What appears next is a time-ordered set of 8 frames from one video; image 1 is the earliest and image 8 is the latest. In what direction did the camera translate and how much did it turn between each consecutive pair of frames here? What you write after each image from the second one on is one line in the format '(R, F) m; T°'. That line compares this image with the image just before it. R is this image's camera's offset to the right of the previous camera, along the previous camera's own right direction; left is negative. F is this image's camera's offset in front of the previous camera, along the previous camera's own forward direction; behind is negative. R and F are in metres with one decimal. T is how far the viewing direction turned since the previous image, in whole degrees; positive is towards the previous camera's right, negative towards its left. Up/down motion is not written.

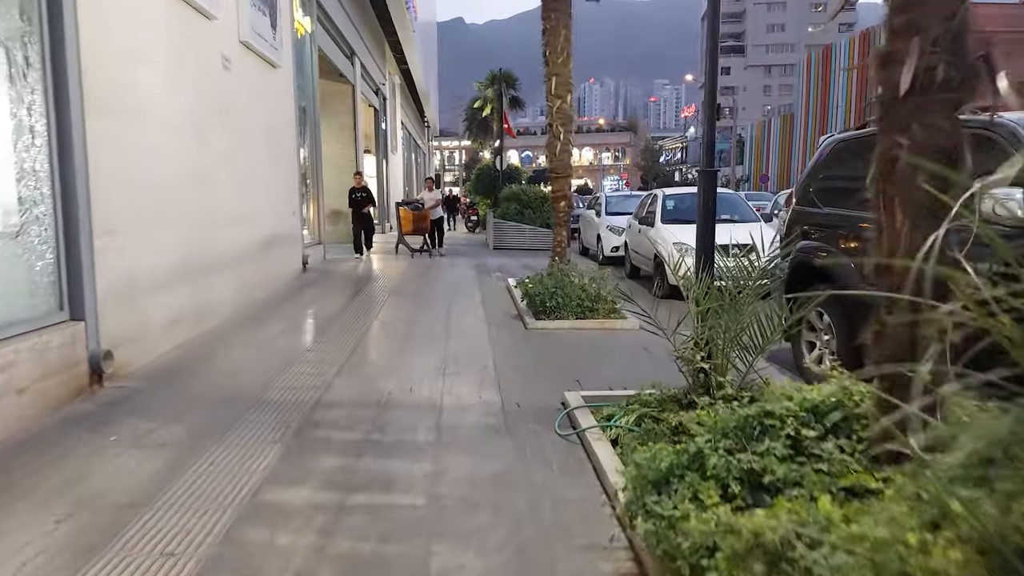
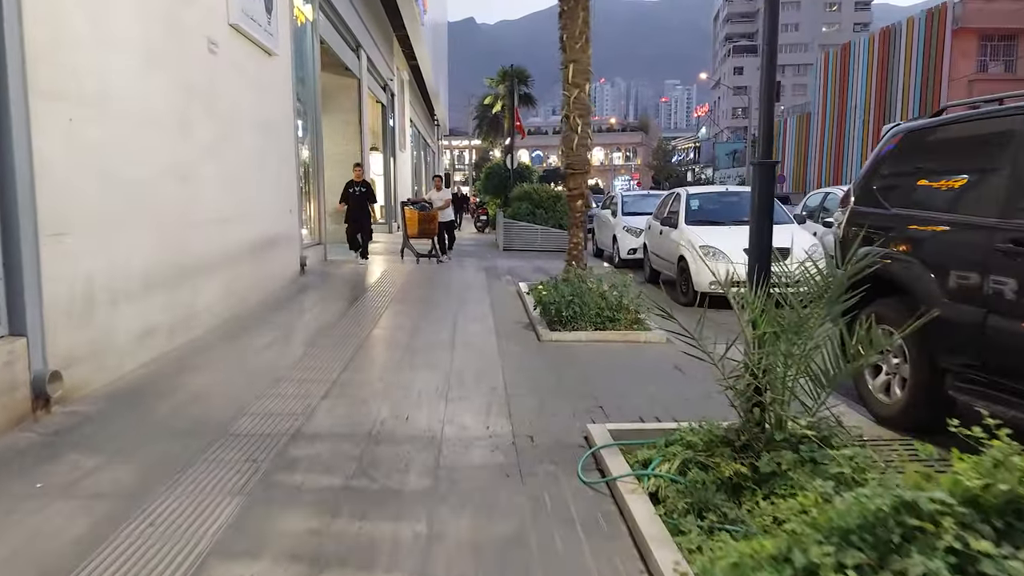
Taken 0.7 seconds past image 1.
(0.0, +0.8) m; -1°
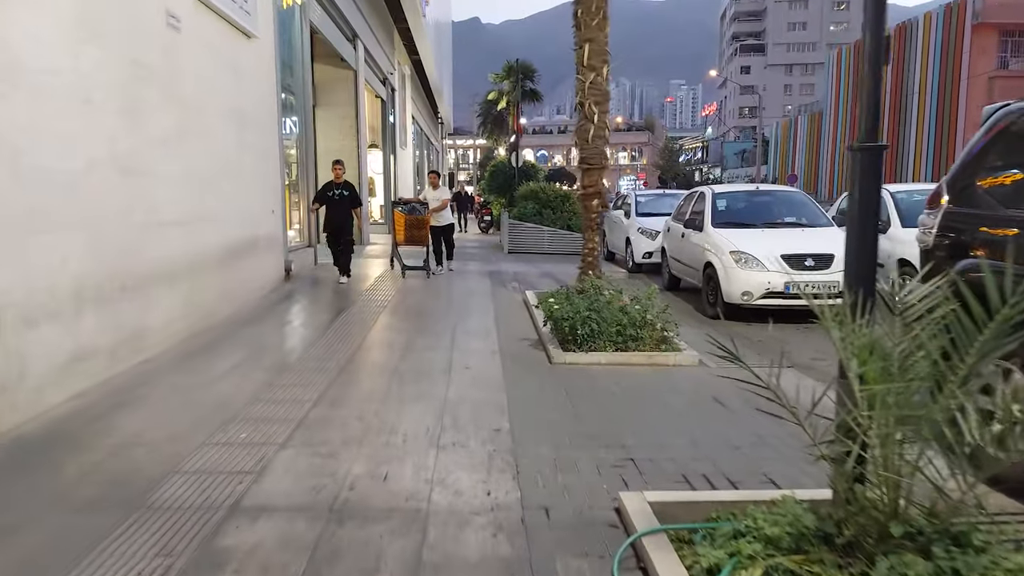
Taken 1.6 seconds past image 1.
(0.0, +1.0) m; 0°
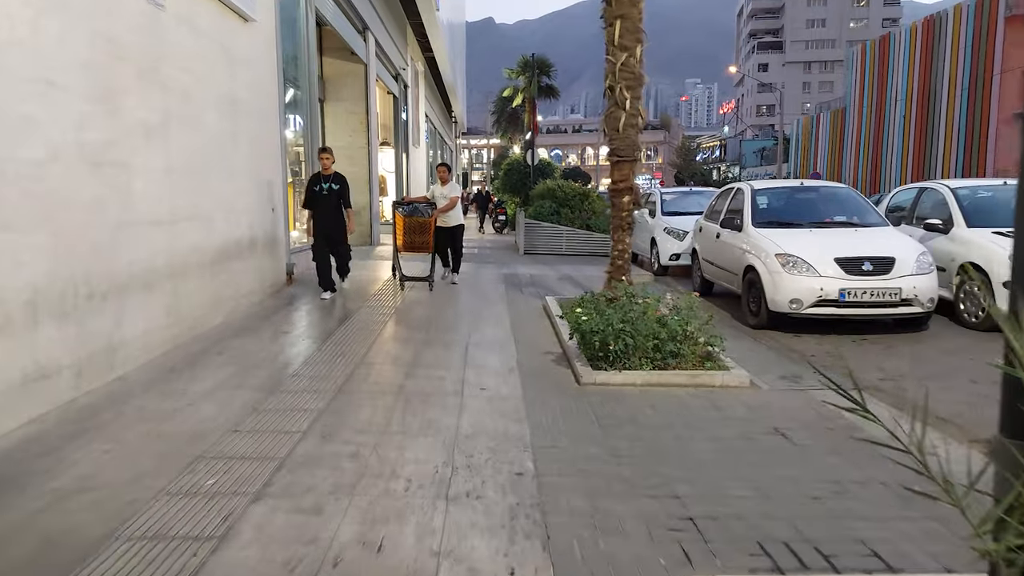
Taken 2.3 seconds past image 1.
(-0.1, +0.8) m; -1°
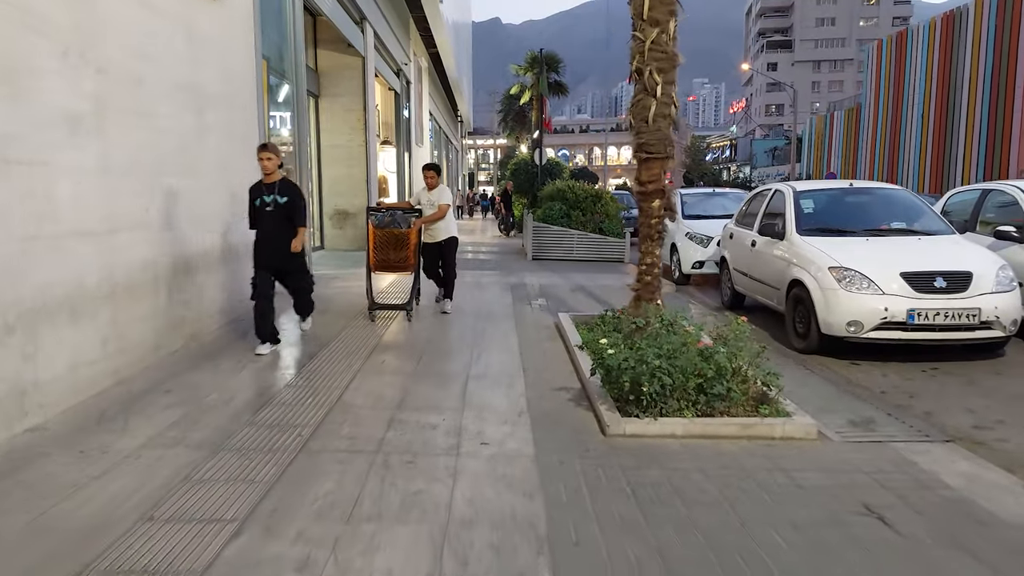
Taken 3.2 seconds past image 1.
(0.0, +1.0) m; -1°
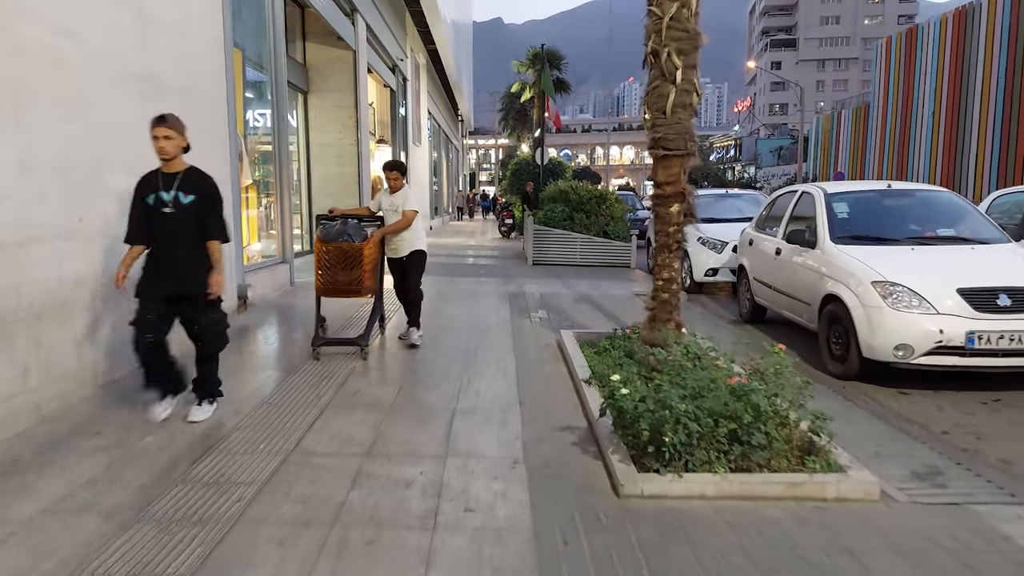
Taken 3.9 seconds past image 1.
(+0.1, +0.8) m; 0°
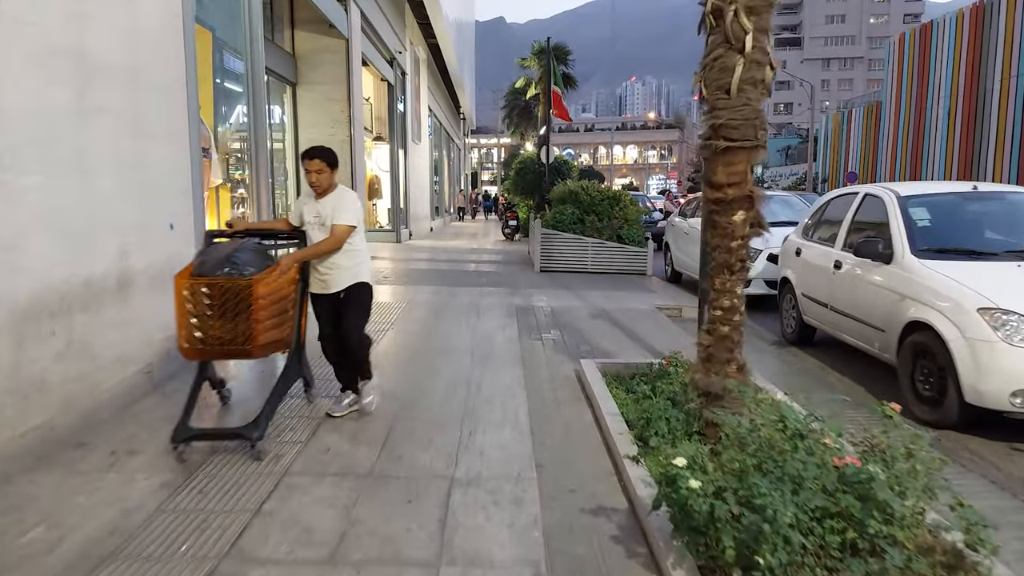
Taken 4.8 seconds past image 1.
(-0.1, +1.1) m; 0°
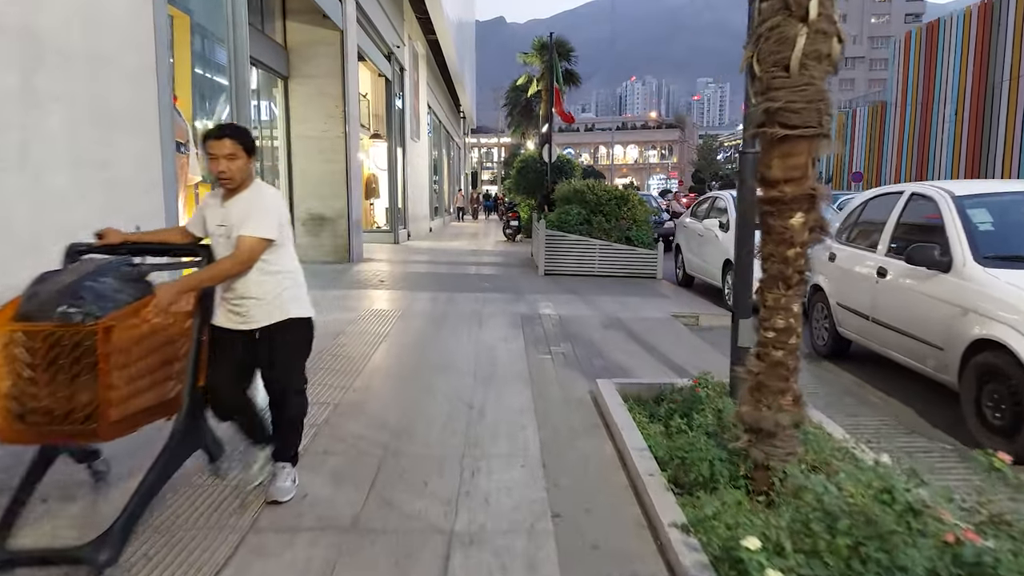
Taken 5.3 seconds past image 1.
(-0.1, +0.6) m; 0°
